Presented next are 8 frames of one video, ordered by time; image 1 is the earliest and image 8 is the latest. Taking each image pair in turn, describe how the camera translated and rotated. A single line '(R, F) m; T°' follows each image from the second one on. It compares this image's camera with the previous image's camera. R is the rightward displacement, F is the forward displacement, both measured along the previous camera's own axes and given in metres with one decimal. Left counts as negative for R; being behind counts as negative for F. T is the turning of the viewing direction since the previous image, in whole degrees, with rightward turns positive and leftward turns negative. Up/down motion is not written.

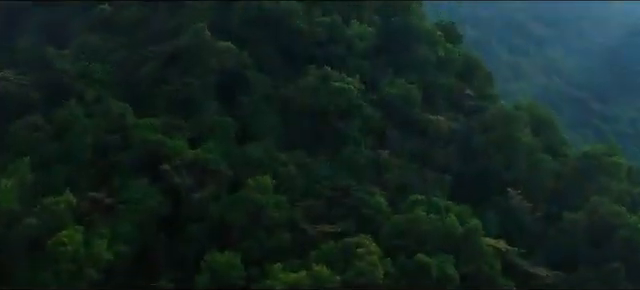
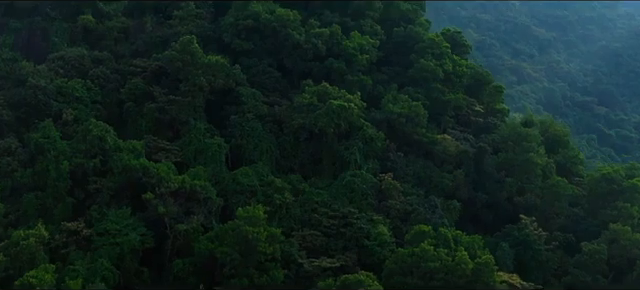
(0.0, +1.4) m; 0°
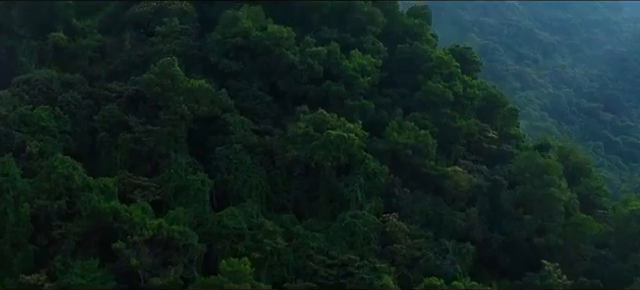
(0.0, +1.9) m; 0°
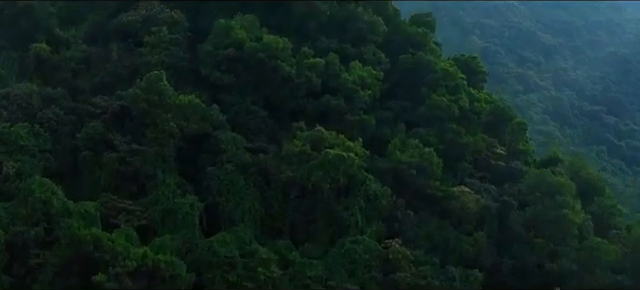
(0.0, +1.0) m; 0°
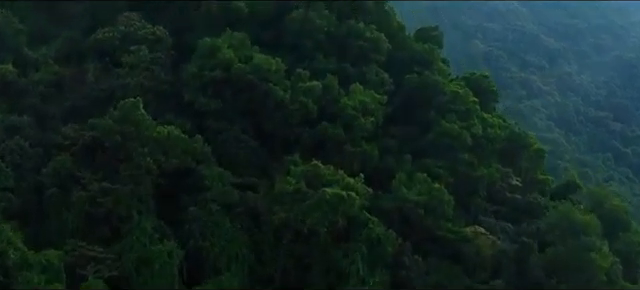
(0.0, +1.6) m; 0°
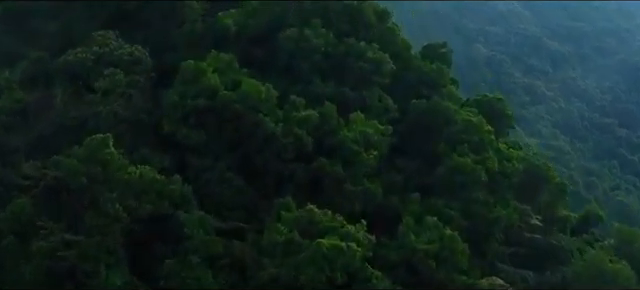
(0.0, +1.6) m; 0°
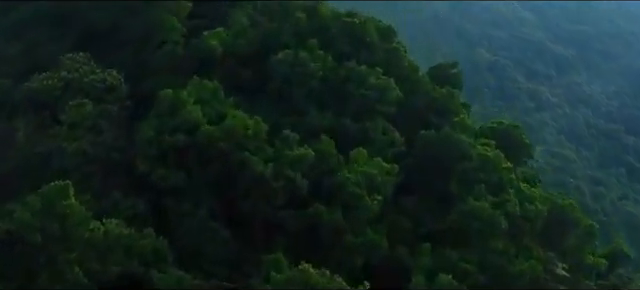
(0.0, +1.6) m; 0°
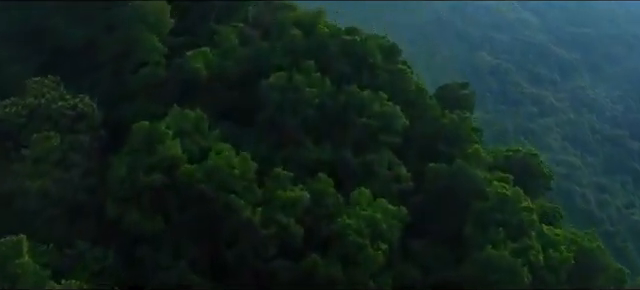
(0.0, +1.4) m; 0°
